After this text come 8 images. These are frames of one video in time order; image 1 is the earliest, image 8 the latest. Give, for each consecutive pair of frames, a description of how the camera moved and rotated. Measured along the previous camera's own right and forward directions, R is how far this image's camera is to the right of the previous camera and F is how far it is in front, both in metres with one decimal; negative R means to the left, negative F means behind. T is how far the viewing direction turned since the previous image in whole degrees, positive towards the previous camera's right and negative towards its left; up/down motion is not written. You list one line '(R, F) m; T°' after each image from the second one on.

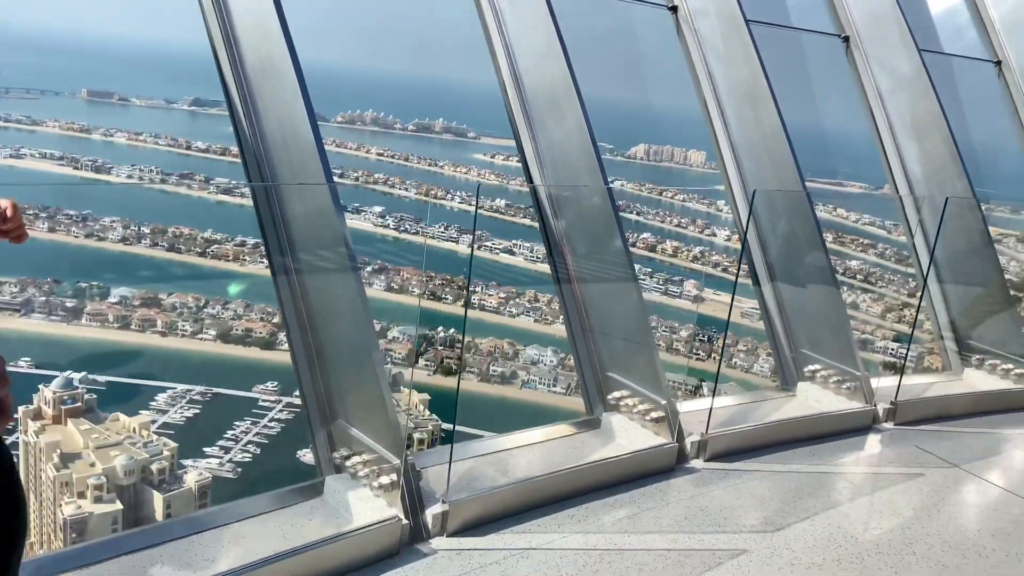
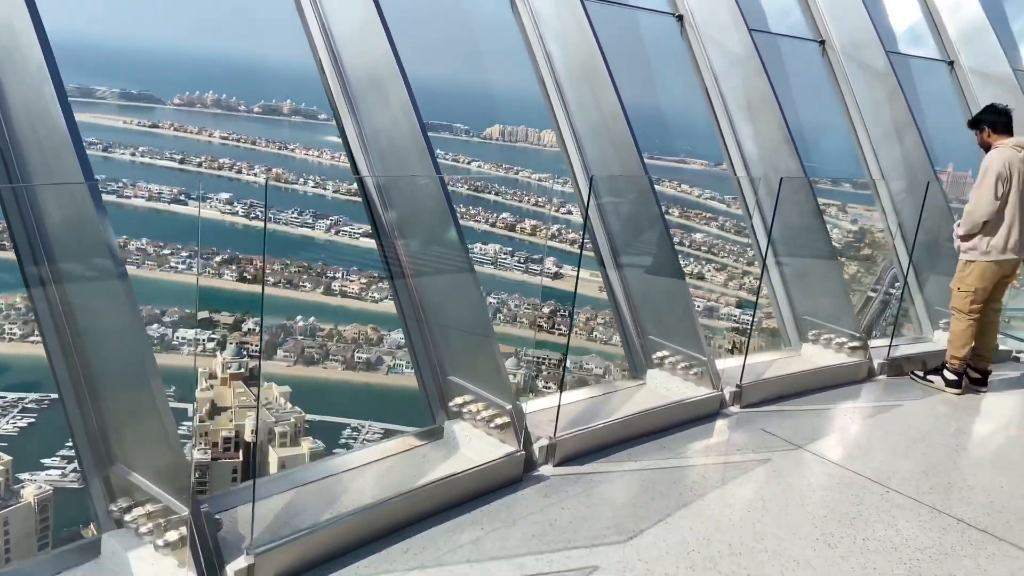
(+0.1, +0.2) m; +10°
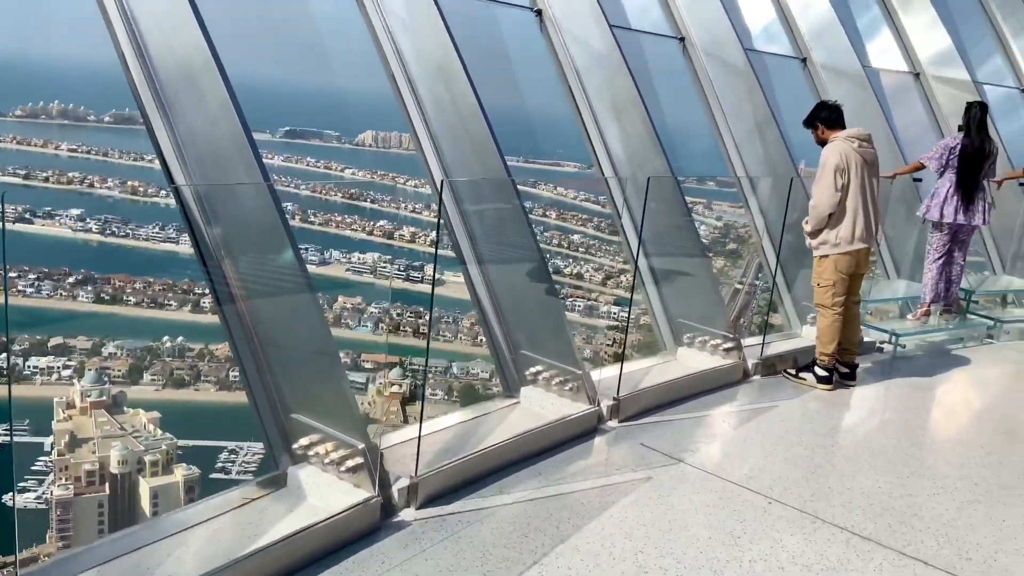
(+0.1, +0.3) m; +9°
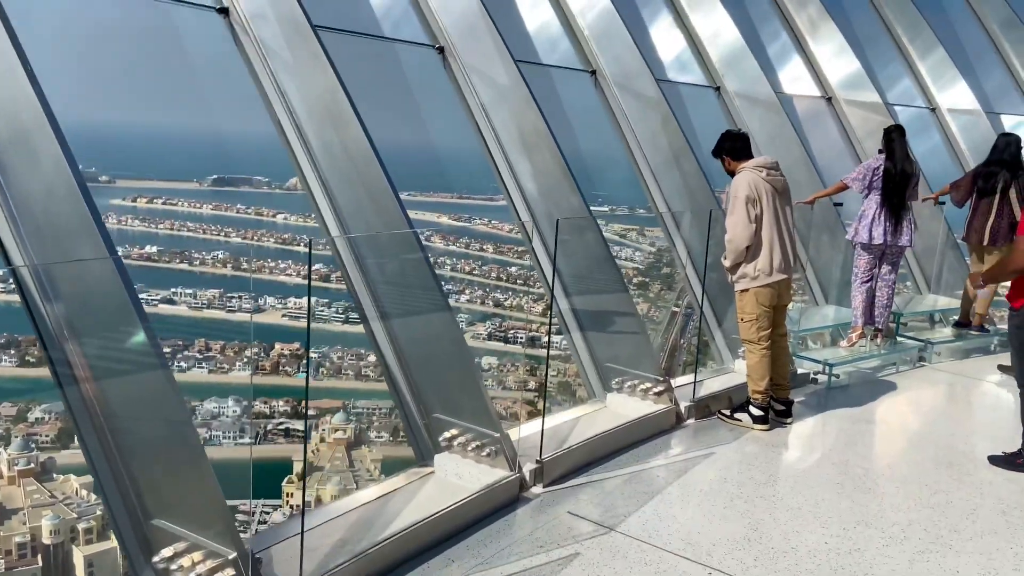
(+0.1, +0.2) m; +4°
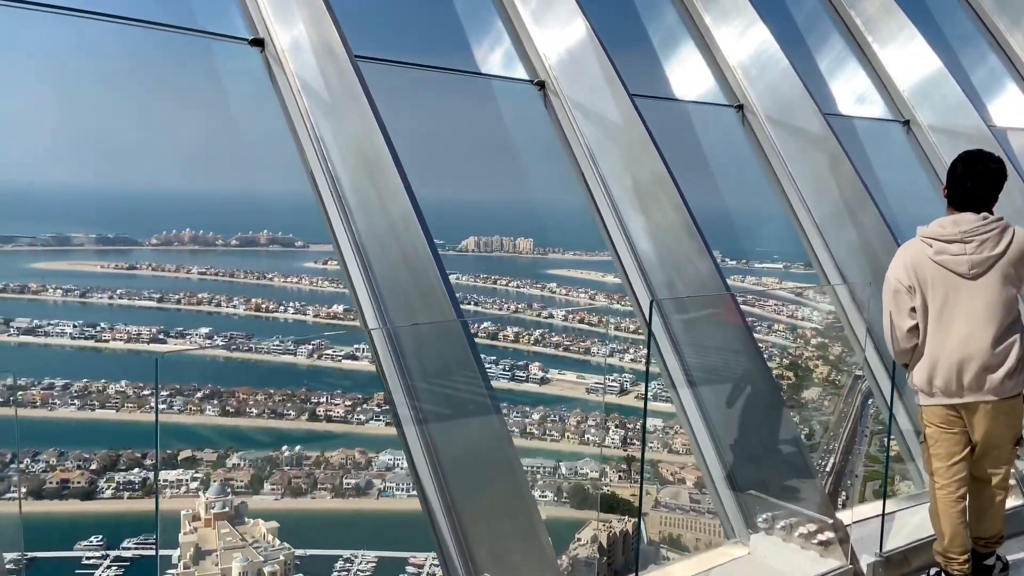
(+0.2, +0.8) m; -12°
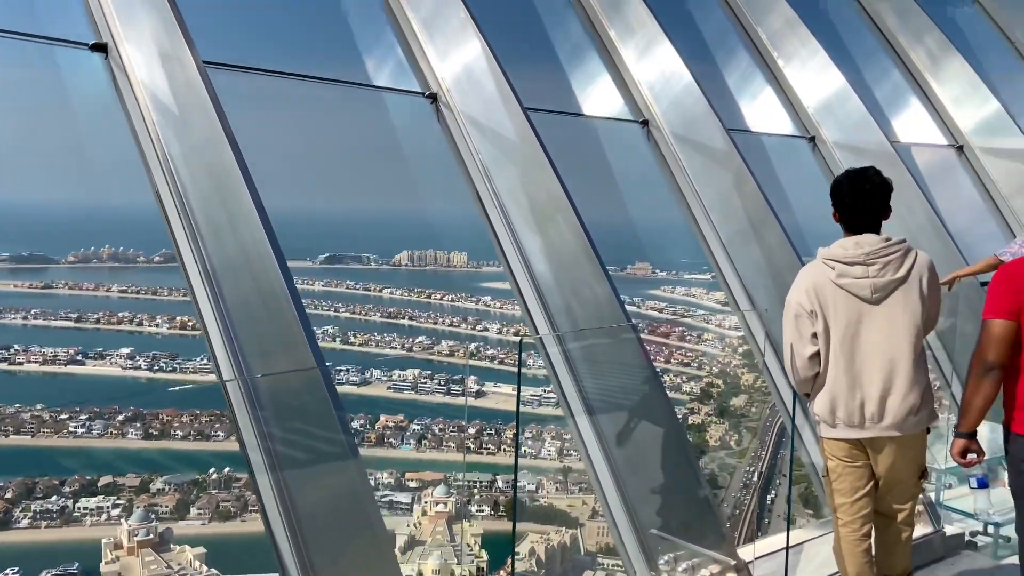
(+0.2, +0.2) m; +5°
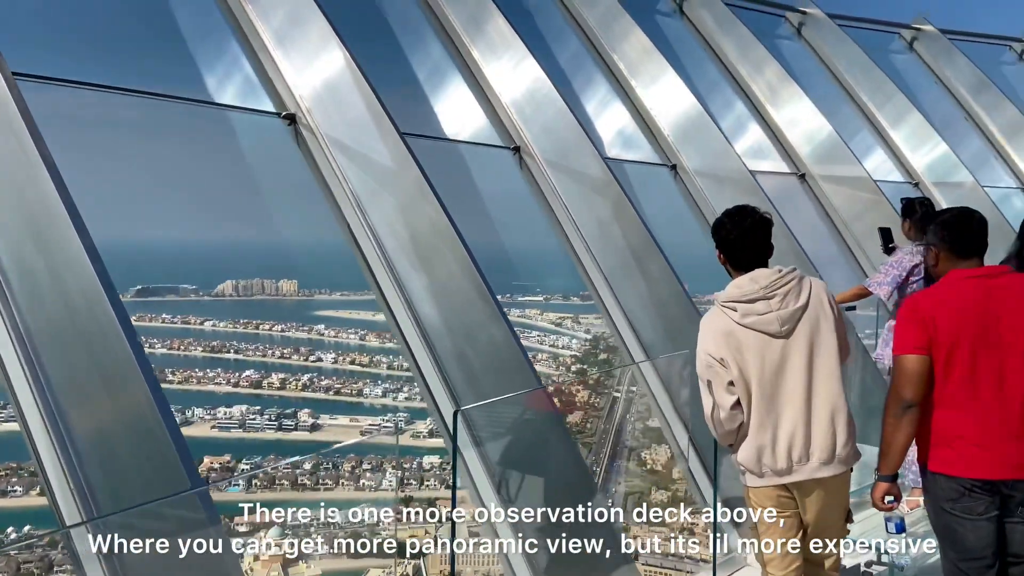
(-0.1, +0.3) m; +12°
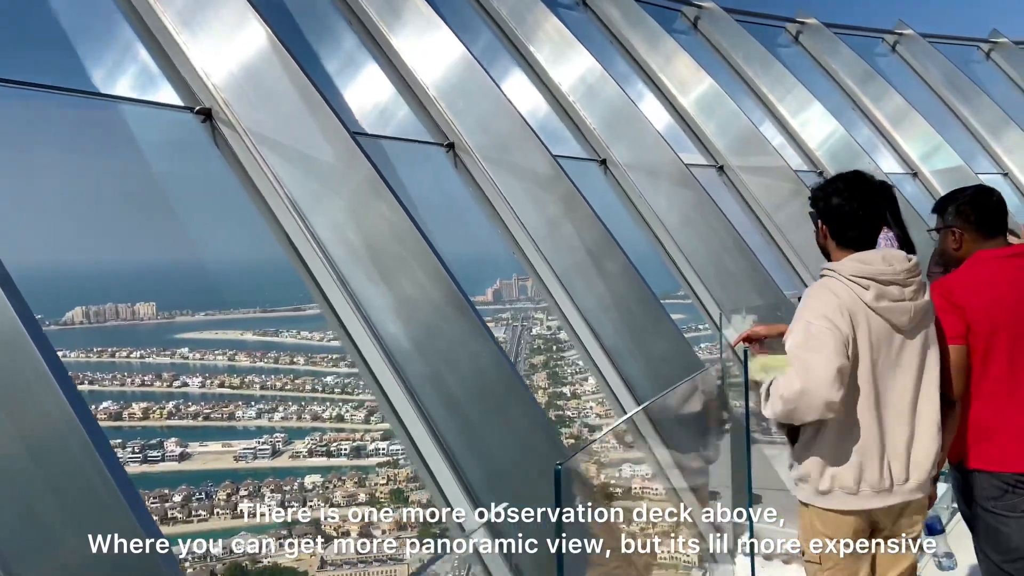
(-0.3, +0.3) m; +9°
